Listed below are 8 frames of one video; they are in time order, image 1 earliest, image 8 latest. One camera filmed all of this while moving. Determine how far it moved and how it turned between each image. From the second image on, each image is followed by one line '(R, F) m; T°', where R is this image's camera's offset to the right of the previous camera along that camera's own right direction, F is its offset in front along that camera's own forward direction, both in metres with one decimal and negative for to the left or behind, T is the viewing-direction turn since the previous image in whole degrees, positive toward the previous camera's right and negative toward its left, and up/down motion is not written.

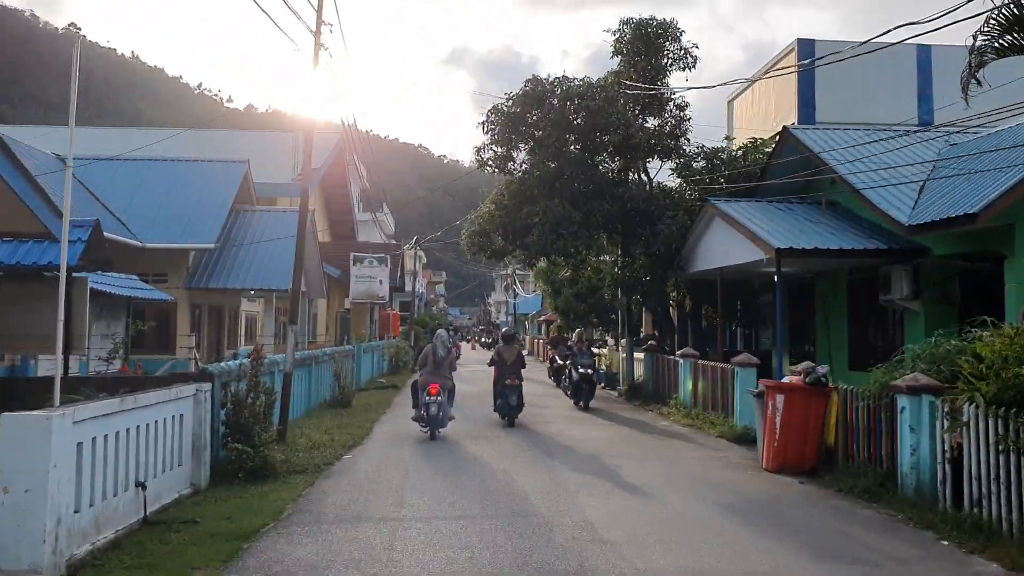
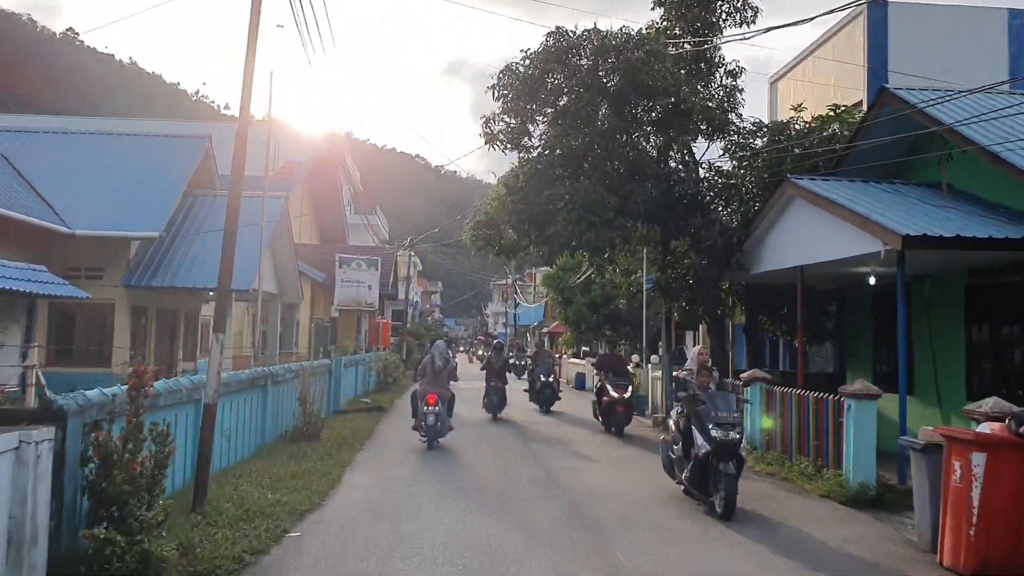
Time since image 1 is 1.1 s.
(-0.3, +3.7) m; 0°
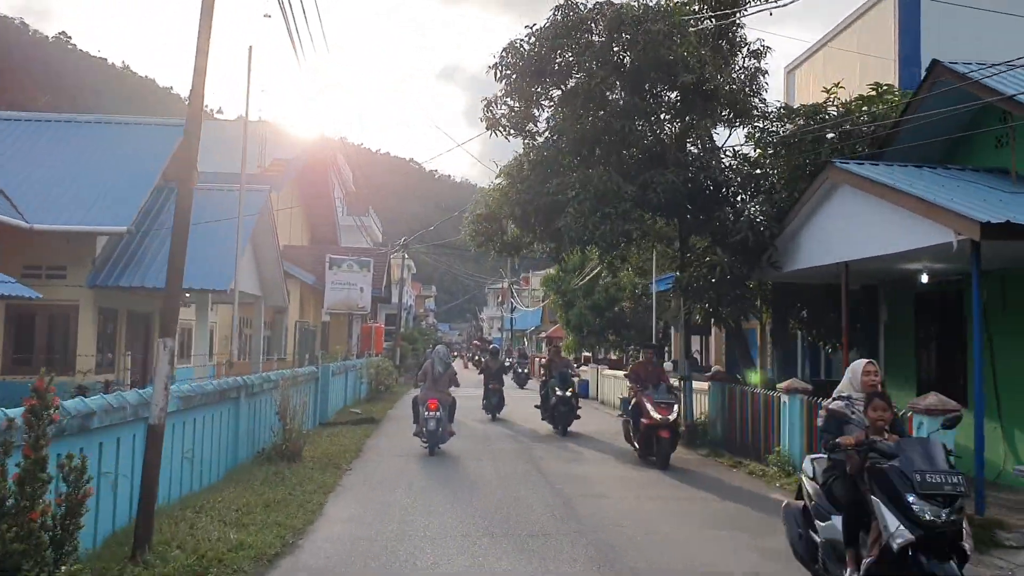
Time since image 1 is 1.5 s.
(-0.1, +1.5) m; 0°
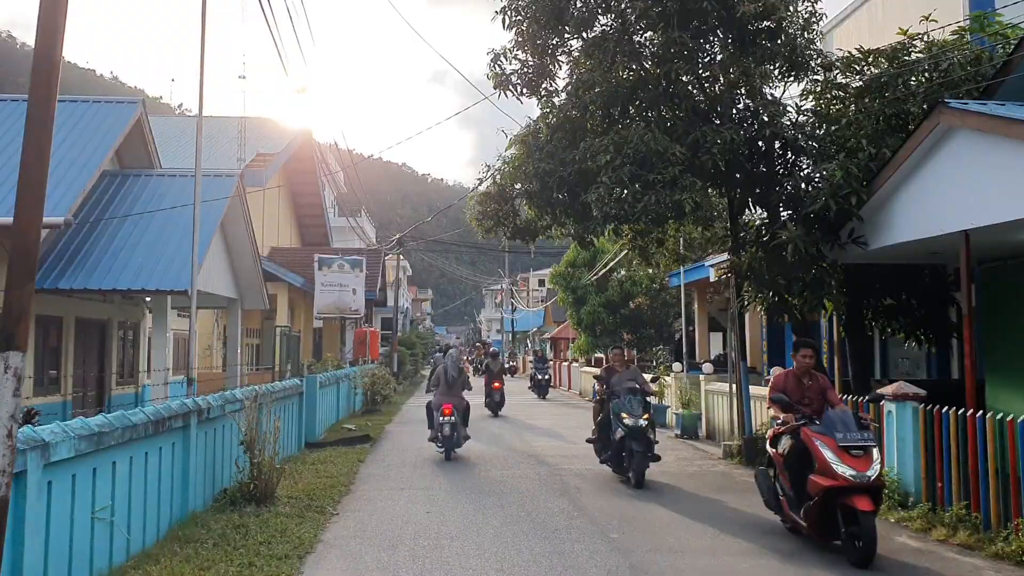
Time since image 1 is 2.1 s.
(-0.2, +2.4) m; 0°
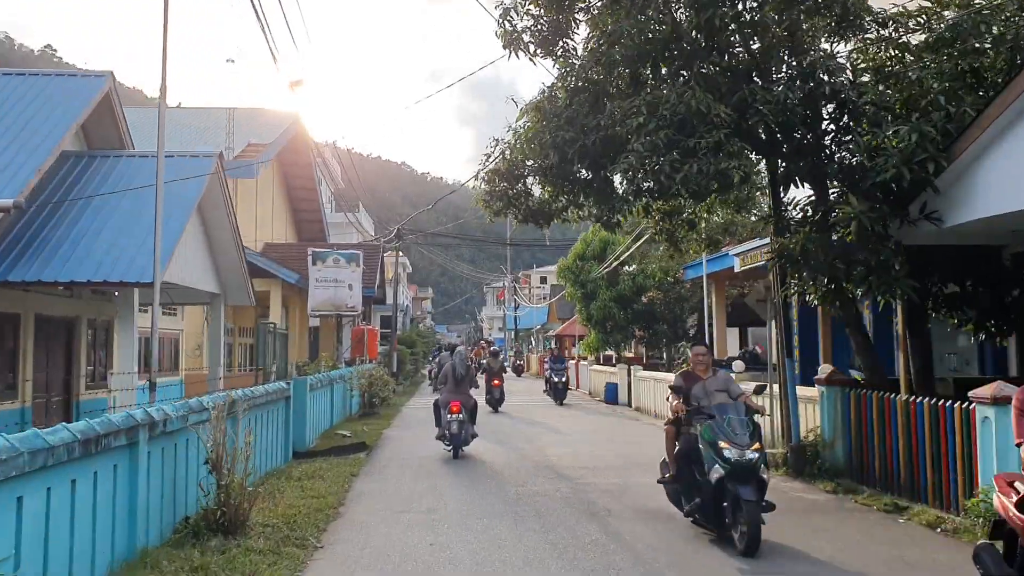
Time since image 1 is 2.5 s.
(-0.1, +1.5) m; 0°
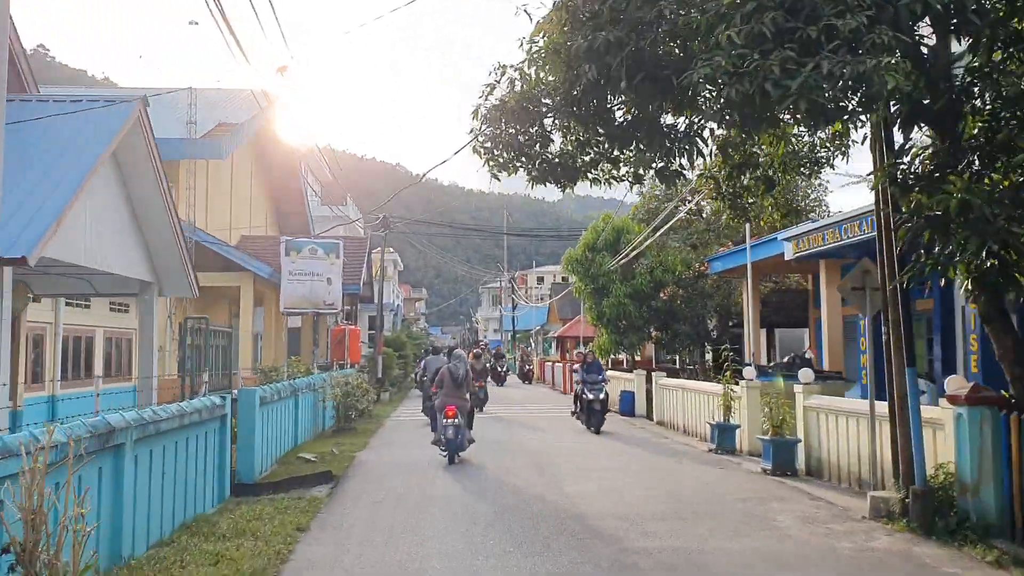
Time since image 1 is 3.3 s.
(-0.1, +3.0) m; 0°
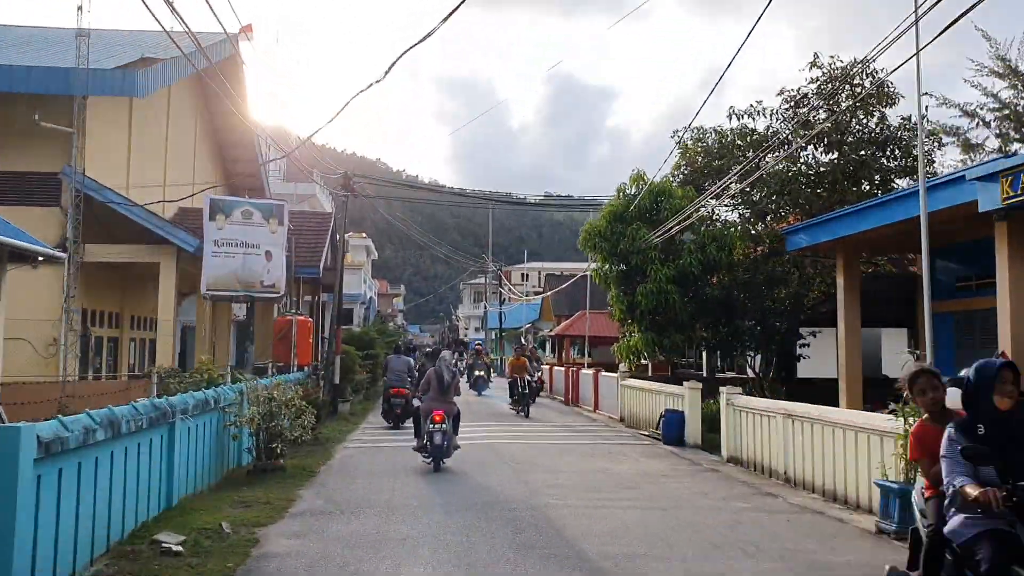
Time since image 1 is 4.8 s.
(-0.3, +5.7) m; +1°
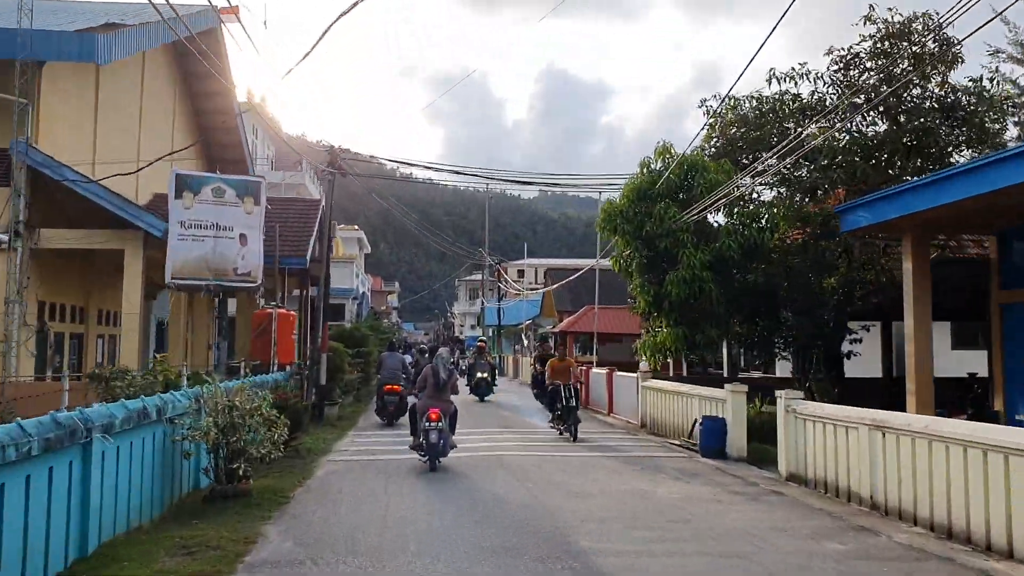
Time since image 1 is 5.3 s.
(-0.2, +2.1) m; 0°
